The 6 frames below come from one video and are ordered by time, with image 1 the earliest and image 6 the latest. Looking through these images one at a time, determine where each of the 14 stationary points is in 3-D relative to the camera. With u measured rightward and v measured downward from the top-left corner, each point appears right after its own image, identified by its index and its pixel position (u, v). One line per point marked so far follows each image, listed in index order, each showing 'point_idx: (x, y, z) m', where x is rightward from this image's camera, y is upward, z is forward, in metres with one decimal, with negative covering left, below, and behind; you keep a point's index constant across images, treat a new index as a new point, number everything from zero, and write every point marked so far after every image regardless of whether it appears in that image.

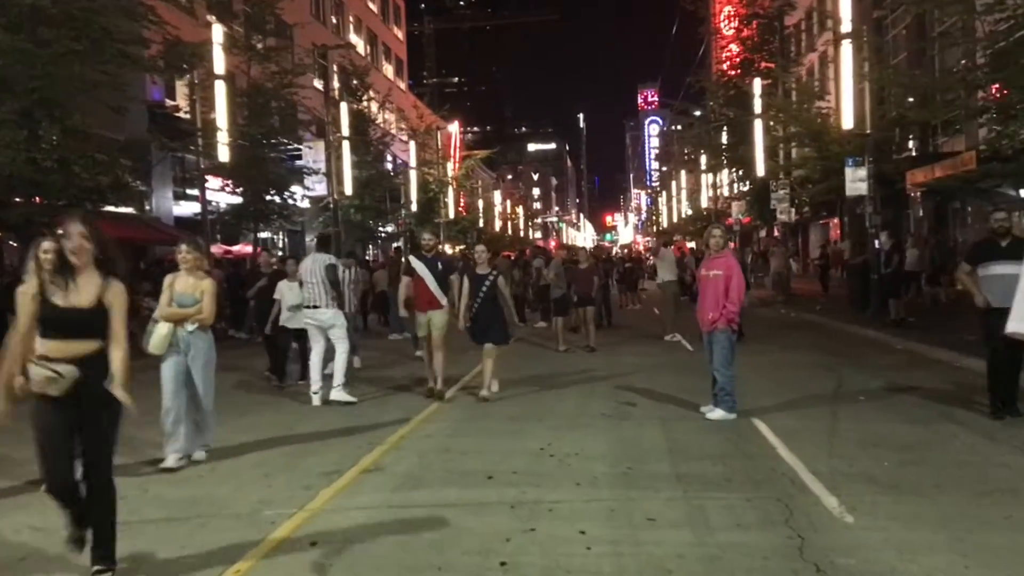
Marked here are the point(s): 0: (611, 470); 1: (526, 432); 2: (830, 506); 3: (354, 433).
0: (+0.9, -1.7, +7.9) m
1: (+0.1, -1.6, +9.7) m
2: (+2.4, -1.7, +6.7) m
3: (-1.8, -1.7, +9.8) m
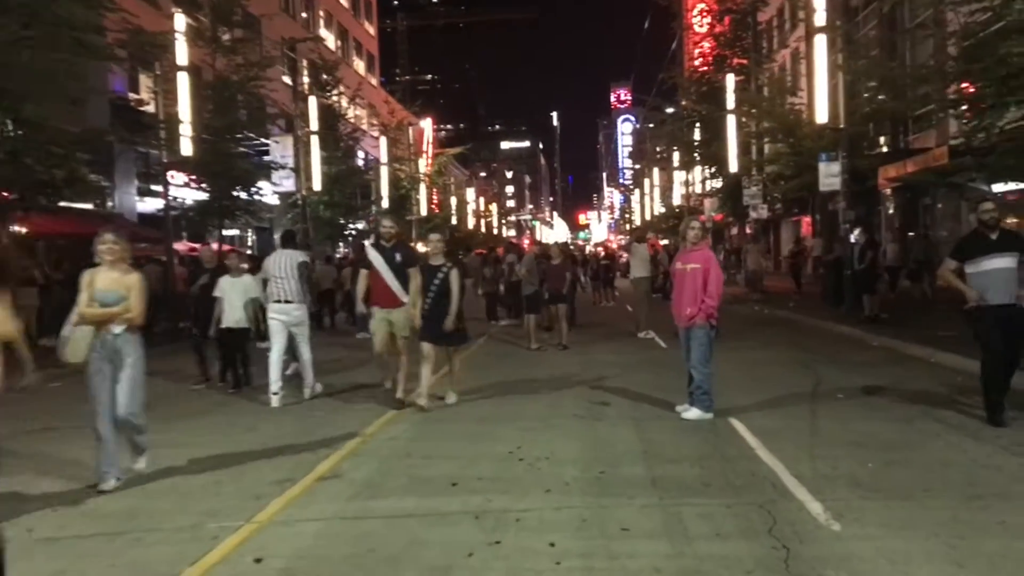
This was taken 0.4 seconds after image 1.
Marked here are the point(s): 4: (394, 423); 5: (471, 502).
0: (+0.6, -1.6, +7.5) m
1: (-0.2, -1.5, +9.2) m
2: (+2.2, -1.6, +6.3) m
3: (-2.1, -1.6, +9.3) m
4: (-1.4, -1.6, +10.0) m
5: (-0.3, -1.7, +6.7) m
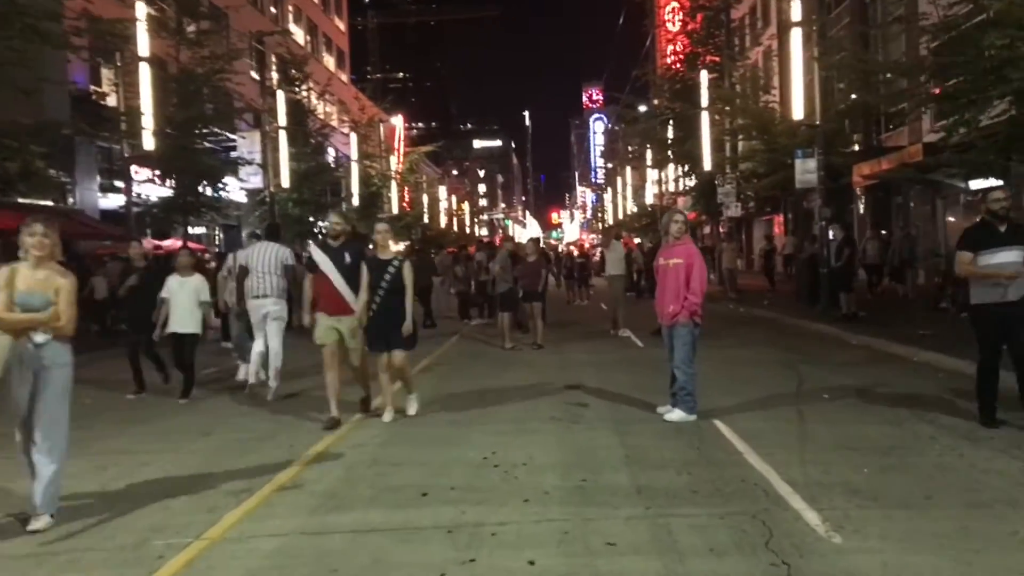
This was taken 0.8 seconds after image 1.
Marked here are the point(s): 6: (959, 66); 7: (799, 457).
0: (+0.4, -1.6, +7.0) m
1: (-0.5, -1.5, +8.7) m
2: (+2.0, -1.6, +5.8) m
3: (-2.4, -1.6, +8.7) m
4: (-1.6, -1.5, +9.4) m
5: (-0.5, -1.6, +6.2) m
6: (+7.6, +3.8, +14.9) m
7: (+2.6, -1.5, +7.8) m
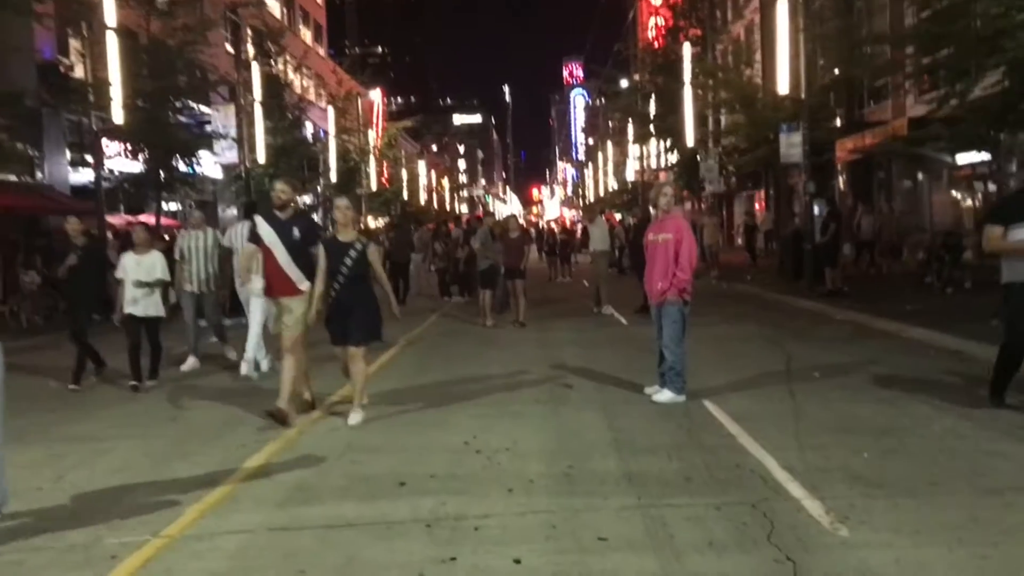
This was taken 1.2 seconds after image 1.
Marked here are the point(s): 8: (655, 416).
0: (+0.3, -1.4, +6.6) m
1: (-0.6, -1.3, +8.3) m
2: (+1.9, -1.4, +5.5) m
3: (-2.6, -1.3, +8.3) m
4: (-1.8, -1.3, +9.0) m
5: (-0.6, -1.5, +5.8) m
6: (+7.3, +4.2, +14.5) m
7: (+2.4, -1.3, +7.5) m
8: (+1.4, -1.3, +8.6) m
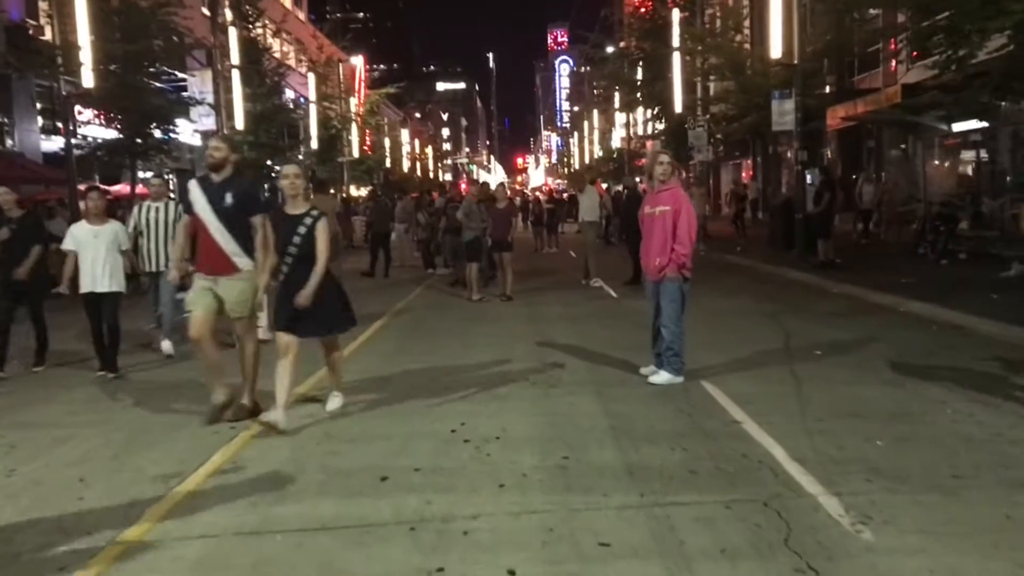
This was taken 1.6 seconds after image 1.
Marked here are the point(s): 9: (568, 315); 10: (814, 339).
0: (+0.2, -1.2, +6.1) m
1: (-0.7, -1.1, +7.8) m
2: (+1.9, -1.3, +5.0) m
3: (-2.6, -1.1, +7.8) m
4: (-1.9, -1.0, +8.5) m
5: (-0.7, -1.3, +5.3) m
6: (+7.1, +4.6, +13.9) m
7: (+2.3, -1.1, +7.0) m
8: (+1.3, -1.0, +8.1) m
9: (+0.9, -0.4, +14.3) m
10: (+4.0, -0.6, +11.5) m
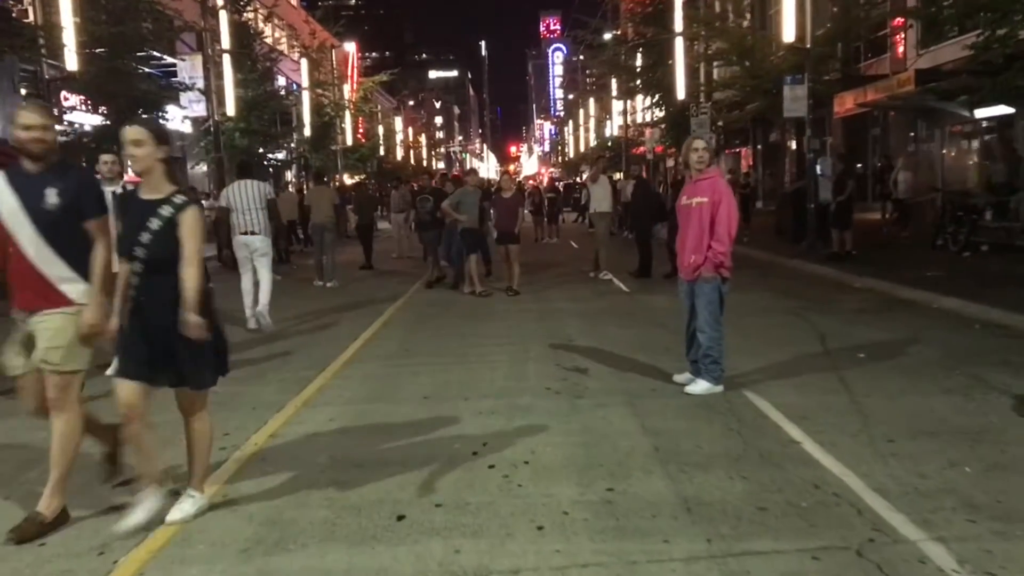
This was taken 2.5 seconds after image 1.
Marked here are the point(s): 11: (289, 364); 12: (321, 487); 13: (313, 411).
0: (+0.4, -1.3, +5.3) m
1: (-0.5, -1.1, +6.9) m
2: (+2.1, -1.3, +4.2) m
3: (-2.4, -1.1, +6.9) m
4: (-1.7, -1.0, +7.6) m
5: (-0.4, -1.4, +4.5) m
6: (+7.2, +4.7, +13.1) m
7: (+2.6, -1.1, +6.2) m
8: (+1.5, -1.0, +7.3) m
9: (+1.1, -0.4, +13.5) m
10: (+4.1, -0.6, +10.6) m
11: (-2.5, -0.8, +9.6) m
12: (-1.2, -1.3, +5.6) m
13: (-1.7, -1.1, +7.6) m
